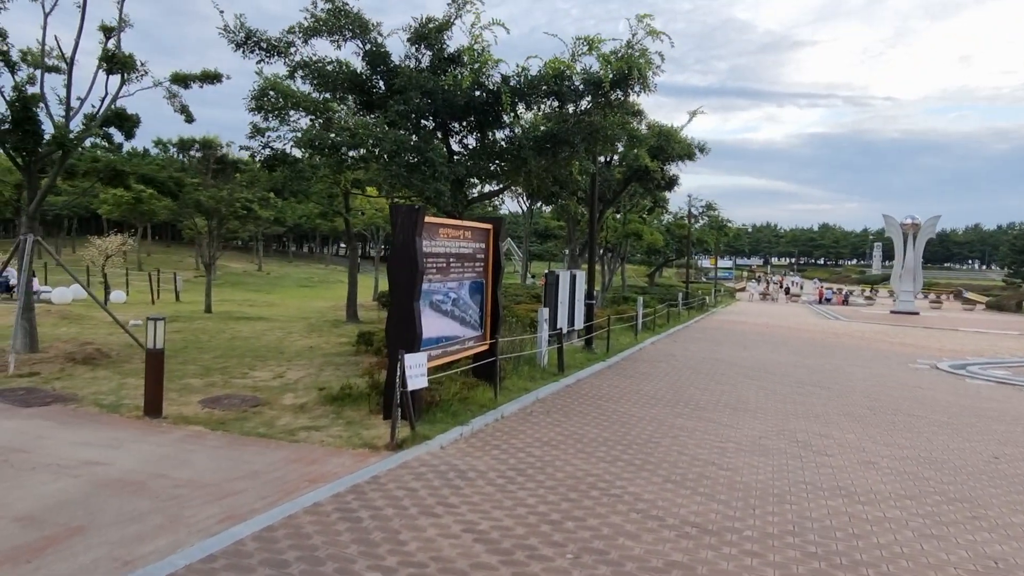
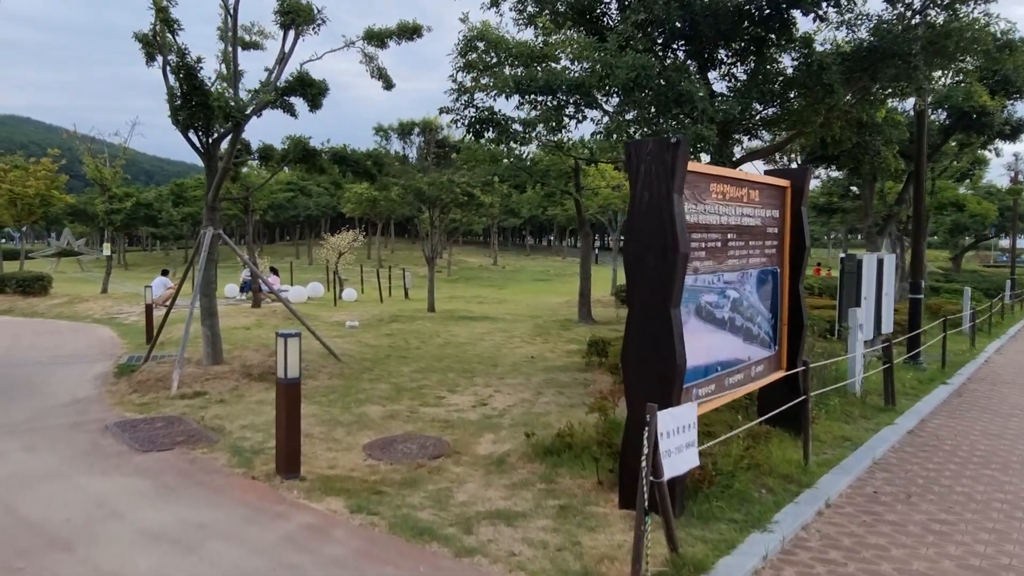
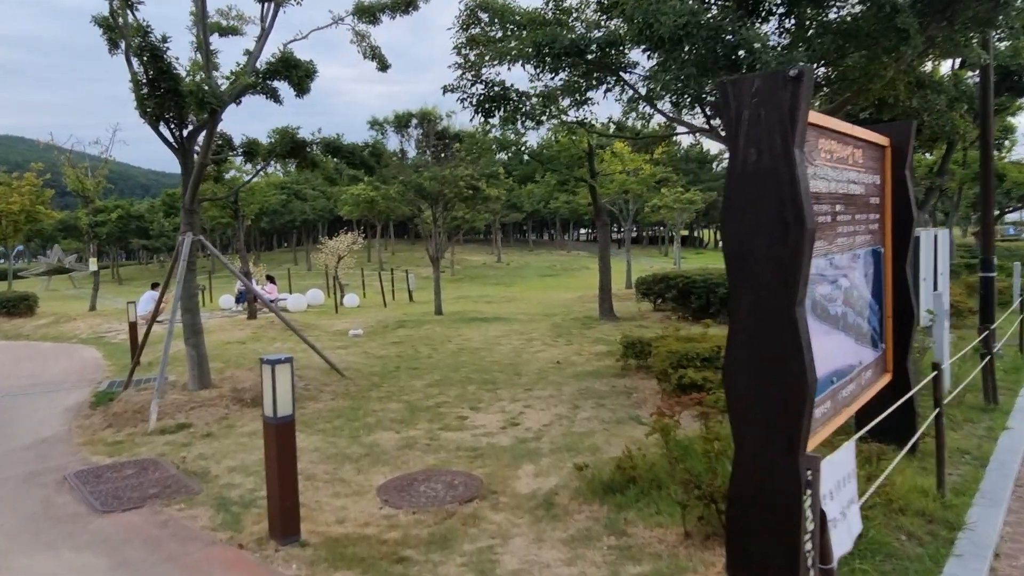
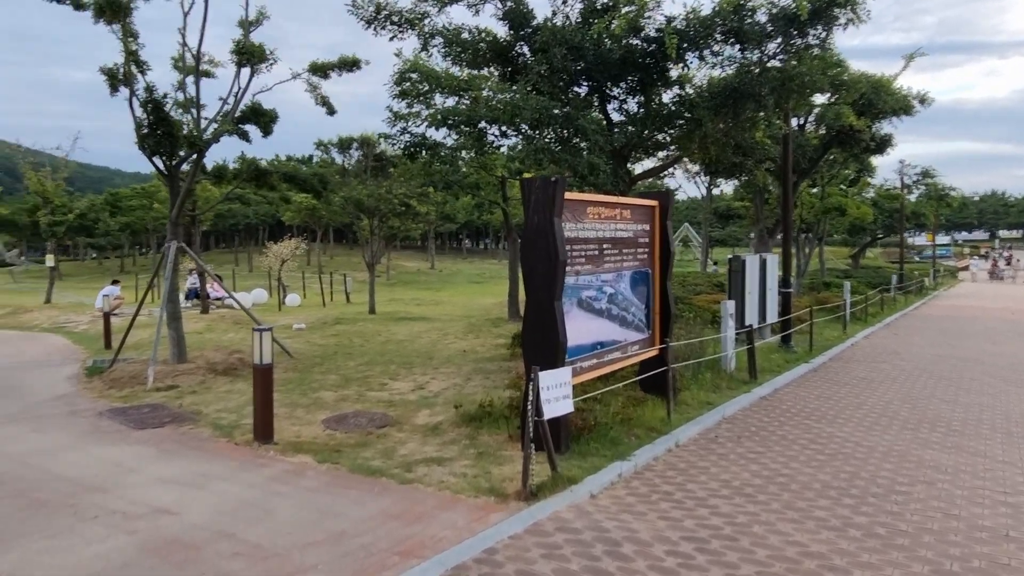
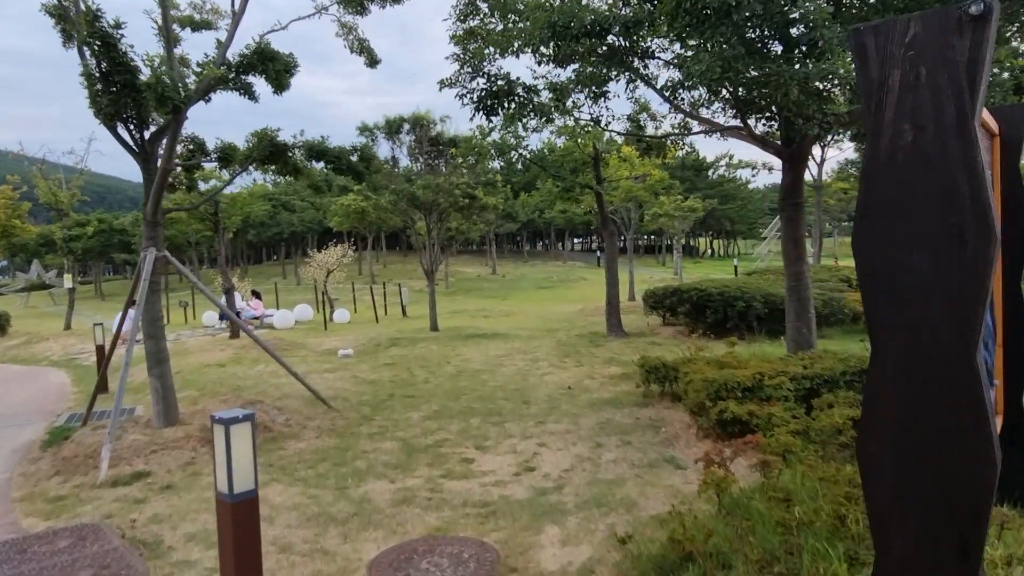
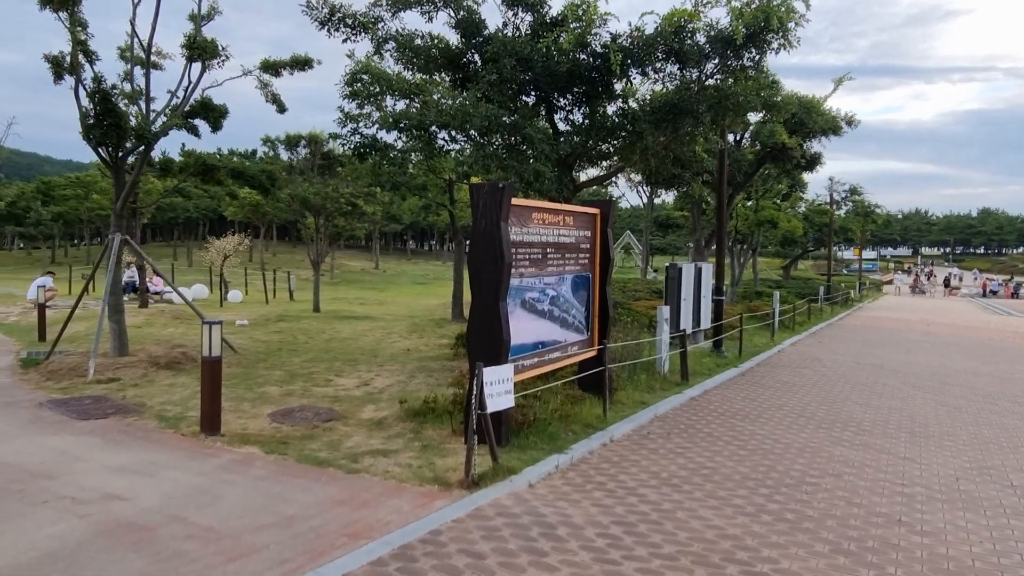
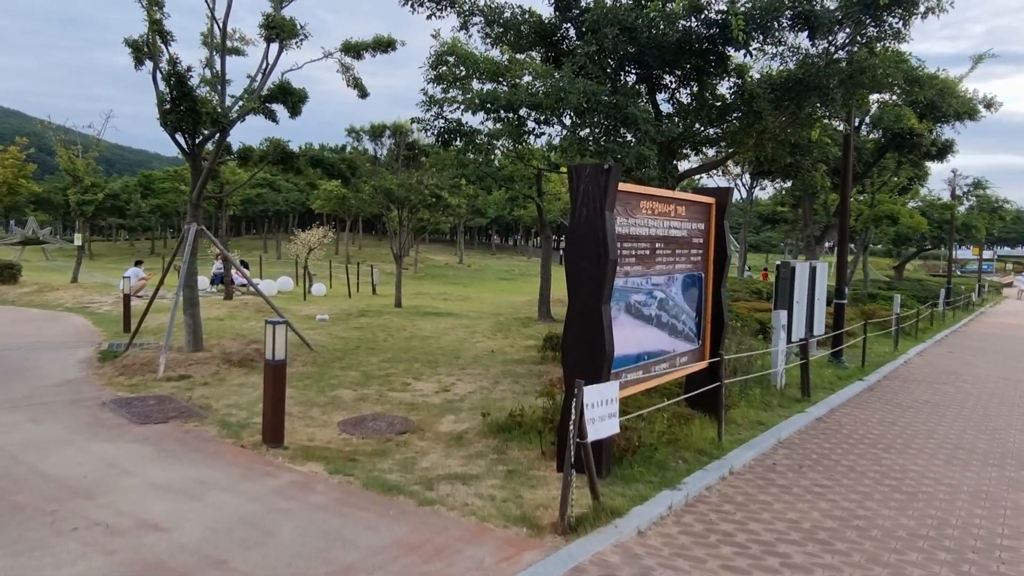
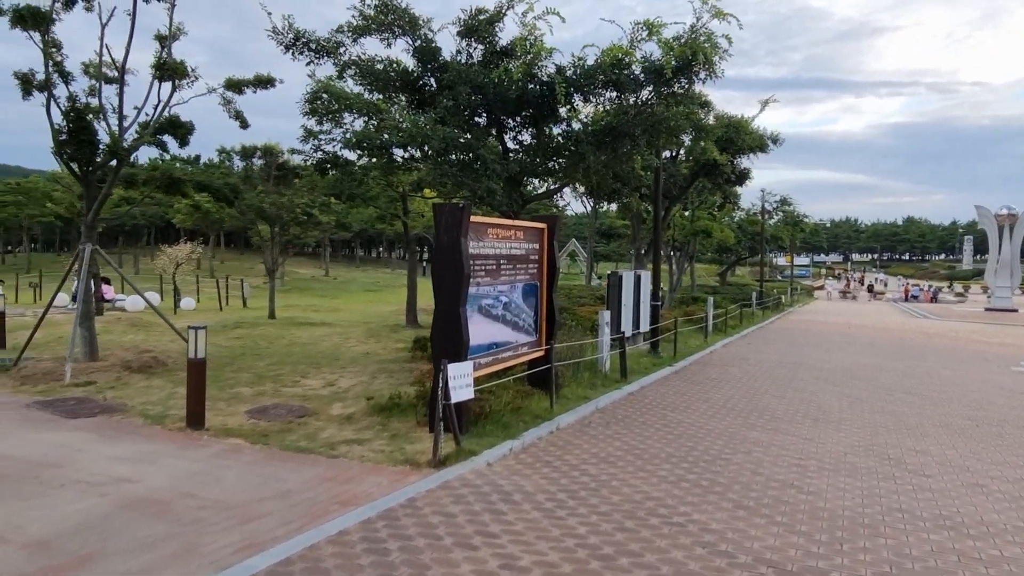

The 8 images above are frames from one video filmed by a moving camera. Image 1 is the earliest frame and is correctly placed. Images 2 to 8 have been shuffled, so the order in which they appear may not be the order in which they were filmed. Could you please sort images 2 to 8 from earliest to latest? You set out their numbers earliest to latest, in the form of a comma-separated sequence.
8, 6, 4, 7, 2, 3, 5
